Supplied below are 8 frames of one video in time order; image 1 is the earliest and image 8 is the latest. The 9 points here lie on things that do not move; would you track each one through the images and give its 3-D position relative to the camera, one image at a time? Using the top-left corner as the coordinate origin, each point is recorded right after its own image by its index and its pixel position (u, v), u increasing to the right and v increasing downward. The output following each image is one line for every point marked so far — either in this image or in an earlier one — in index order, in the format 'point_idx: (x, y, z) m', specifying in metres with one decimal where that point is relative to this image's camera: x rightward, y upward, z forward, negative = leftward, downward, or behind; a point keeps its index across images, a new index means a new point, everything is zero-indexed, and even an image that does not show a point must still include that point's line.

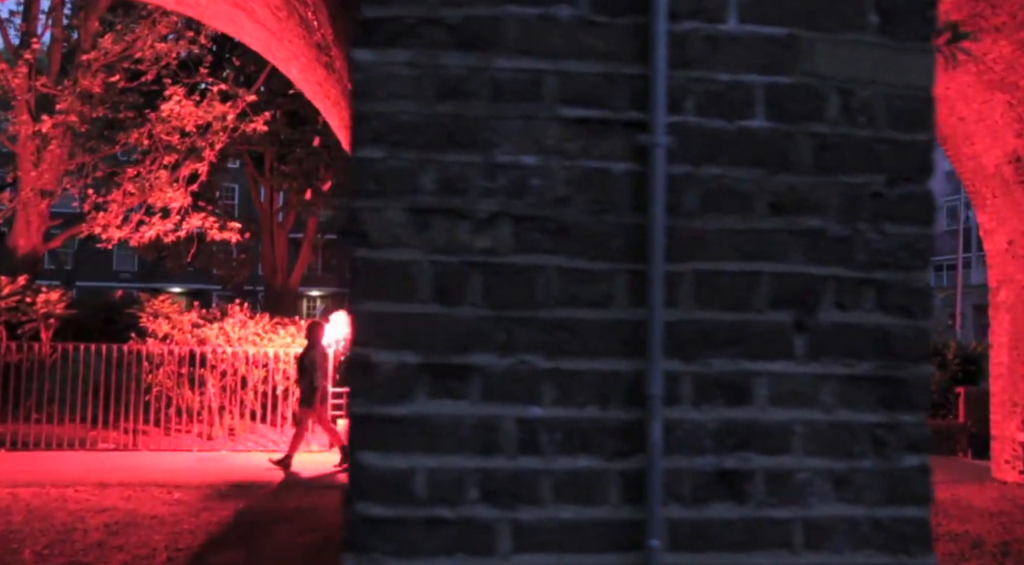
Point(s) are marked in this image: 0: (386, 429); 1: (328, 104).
0: (-0.2, -0.2, +1.4) m
1: (-1.8, +1.8, +8.3) m
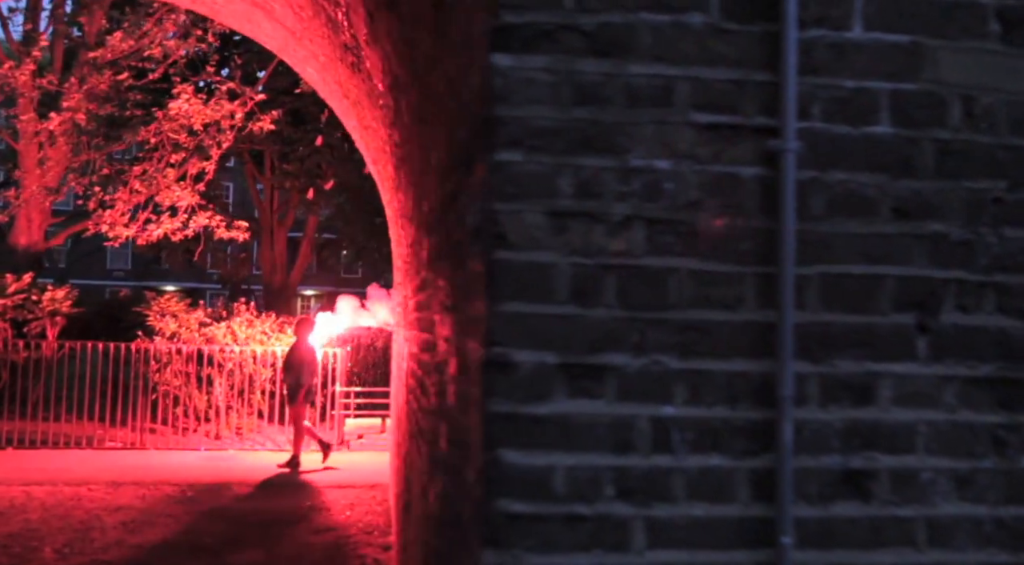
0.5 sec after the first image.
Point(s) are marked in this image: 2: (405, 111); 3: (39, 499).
0: (0.0, -0.2, +1.4) m
1: (-1.7, +1.8, +8.4) m
2: (-0.5, +0.9, +4.3) m
3: (-4.7, -2.2, +8.5) m
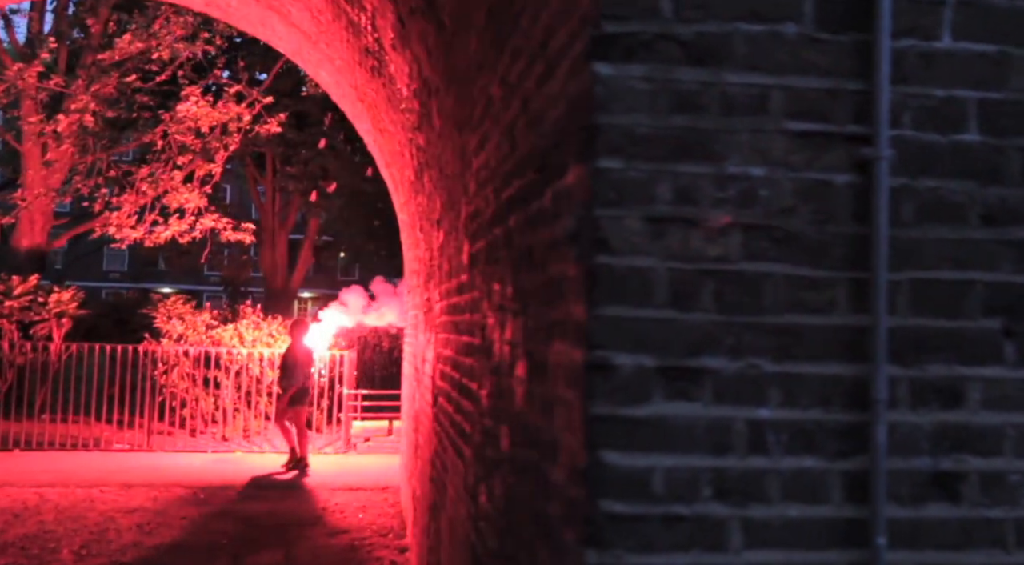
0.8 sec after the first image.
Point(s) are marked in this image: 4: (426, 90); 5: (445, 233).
0: (+0.2, -0.2, +1.4) m
1: (-1.5, +1.7, +8.4) m
2: (-0.4, +0.8, +4.4) m
3: (-4.6, -2.2, +8.5) m
4: (-0.5, +1.0, +4.6) m
5: (-0.3, +0.3, +4.4) m
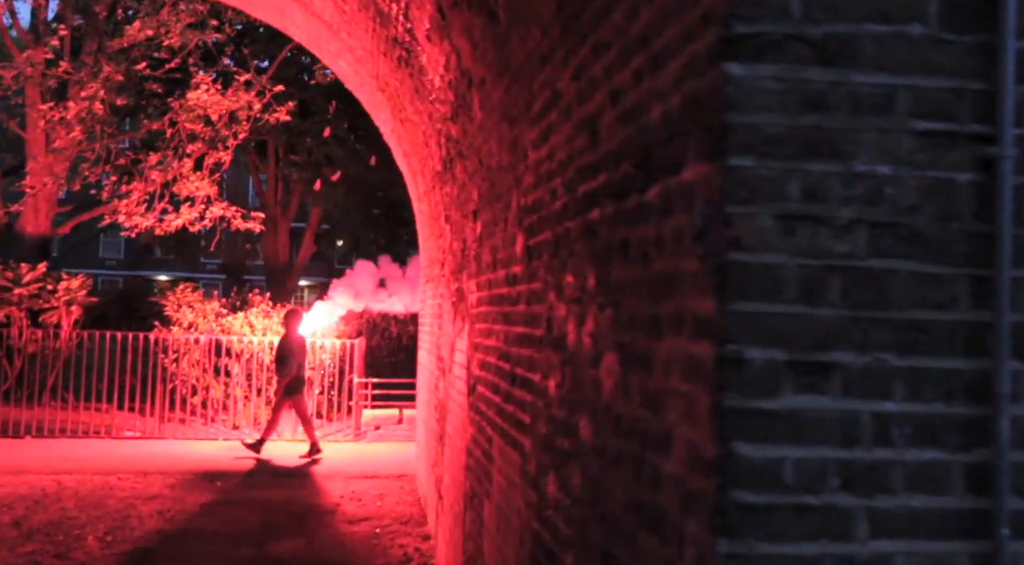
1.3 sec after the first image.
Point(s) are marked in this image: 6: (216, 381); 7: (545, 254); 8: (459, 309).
0: (+0.4, -0.2, +1.4) m
1: (-1.3, +1.8, +8.4) m
2: (-0.2, +0.9, +4.4) m
3: (-4.4, -2.1, +8.6) m
4: (-0.2, +1.1, +4.6) m
5: (-0.1, +0.3, +4.4) m
6: (-4.4, -1.5, +12.7) m
7: (+0.1, +0.1, +3.0) m
8: (-0.4, -0.2, +5.8) m
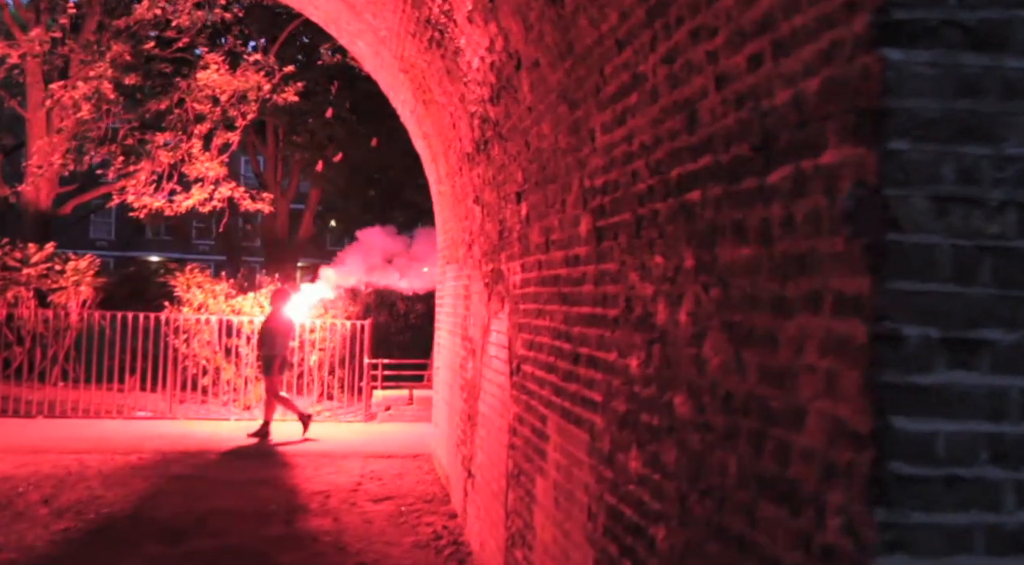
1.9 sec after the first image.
0: (+0.7, -0.2, +1.5) m
1: (-1.1, +2.0, +8.4) m
2: (+0.1, +1.0, +4.4) m
3: (-4.2, -1.9, +8.6) m
4: (0.0, +1.2, +4.6) m
5: (+0.1, +0.4, +4.5) m
6: (-4.3, -1.2, +12.7) m
7: (+0.4, +0.2, +3.0) m
8: (-0.1, -0.1, +5.8) m
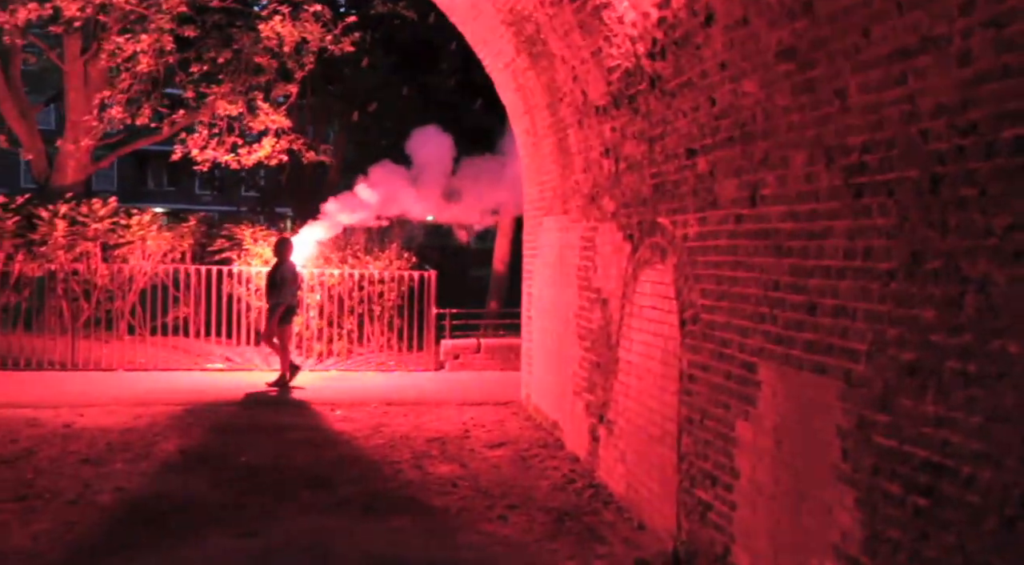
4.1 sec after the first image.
0: (+1.8, -0.1, +1.7) m
1: (-0.1, +2.5, +8.4) m
2: (+1.1, +1.2, +4.5) m
3: (-3.2, -1.4, +8.8) m
4: (+1.0, +1.4, +4.7) m
5: (+1.2, +0.6, +4.6) m
6: (-3.3, -0.5, +12.9) m
7: (+1.4, +0.3, +3.1) m
8: (+0.9, +0.3, +5.9) m
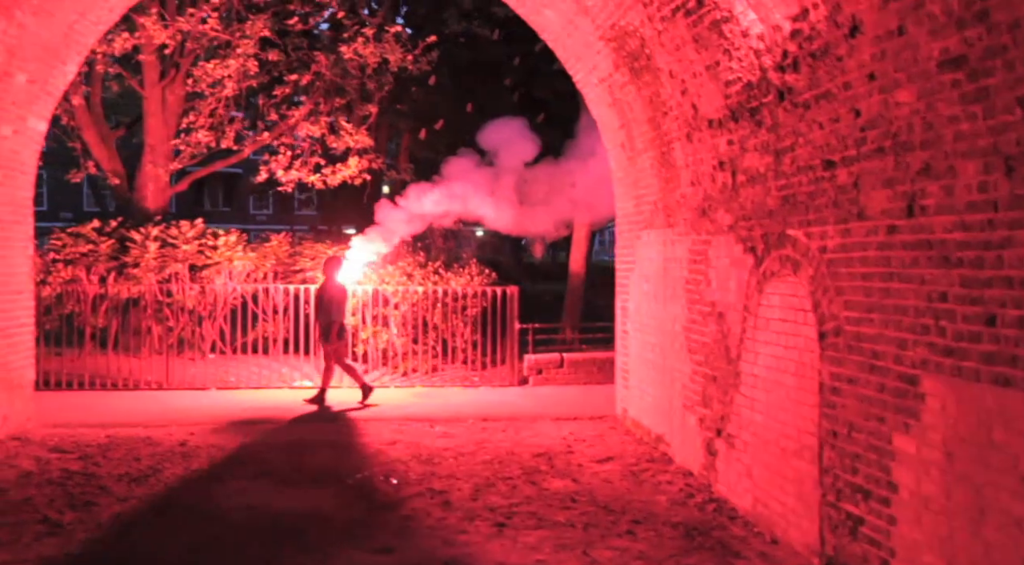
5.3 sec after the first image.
0: (+2.4, -0.1, +1.6) m
1: (+0.9, +2.4, +8.4) m
2: (+1.9, +1.2, +4.5) m
3: (-2.1, -1.6, +9.0) m
4: (+1.8, +1.4, +4.7) m
5: (+2.0, +0.6, +4.6) m
6: (-2.0, -0.7, +13.1) m
7: (+2.2, +0.3, +3.1) m
8: (+1.8, +0.2, +5.9) m
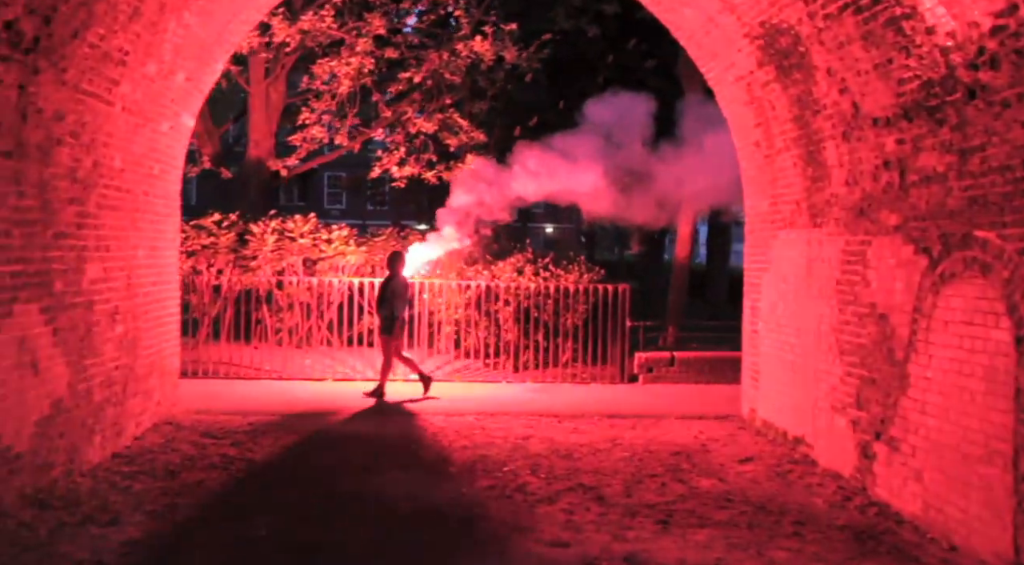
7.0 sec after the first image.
0: (+3.3, -0.2, +1.5) m
1: (+2.2, +2.4, +8.4) m
2: (+3.0, +1.2, +4.3) m
3: (-0.7, -1.5, +9.1) m
4: (+3.0, +1.3, +4.5) m
5: (+3.1, +0.6, +4.4) m
6: (-0.4, -0.7, +13.2) m
7: (+3.2, +0.3, +3.0) m
8: (+3.0, +0.2, +5.8) m
